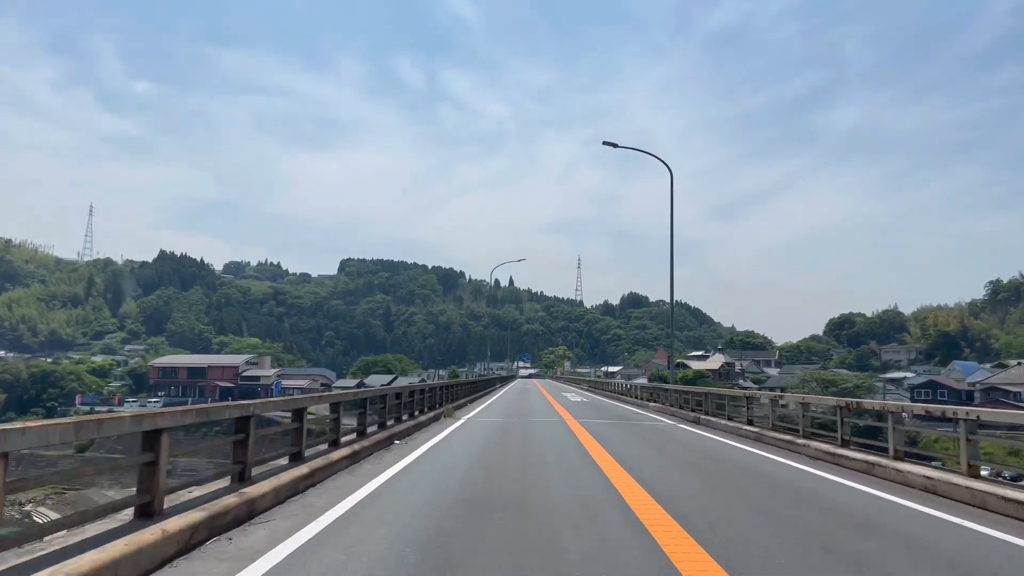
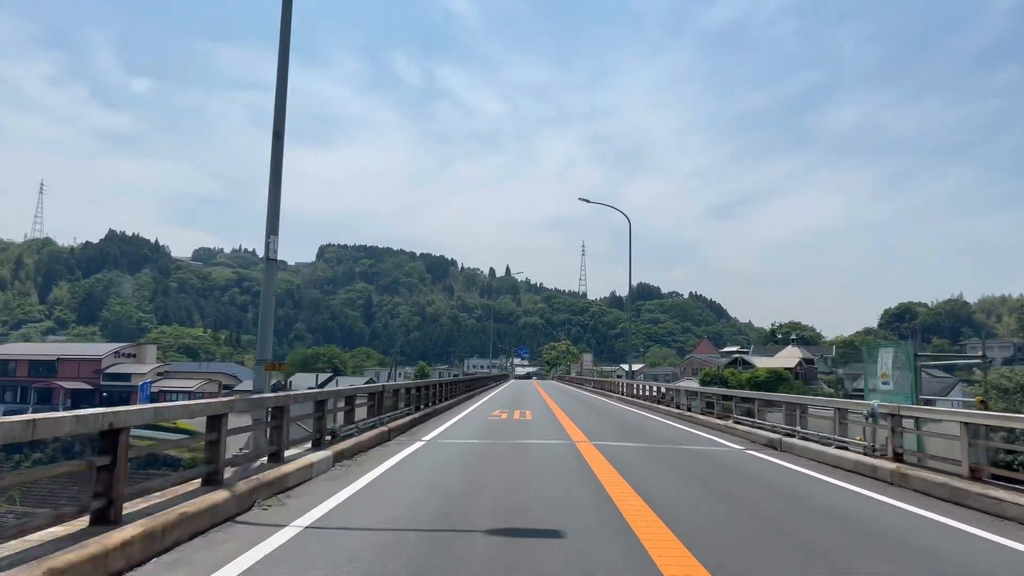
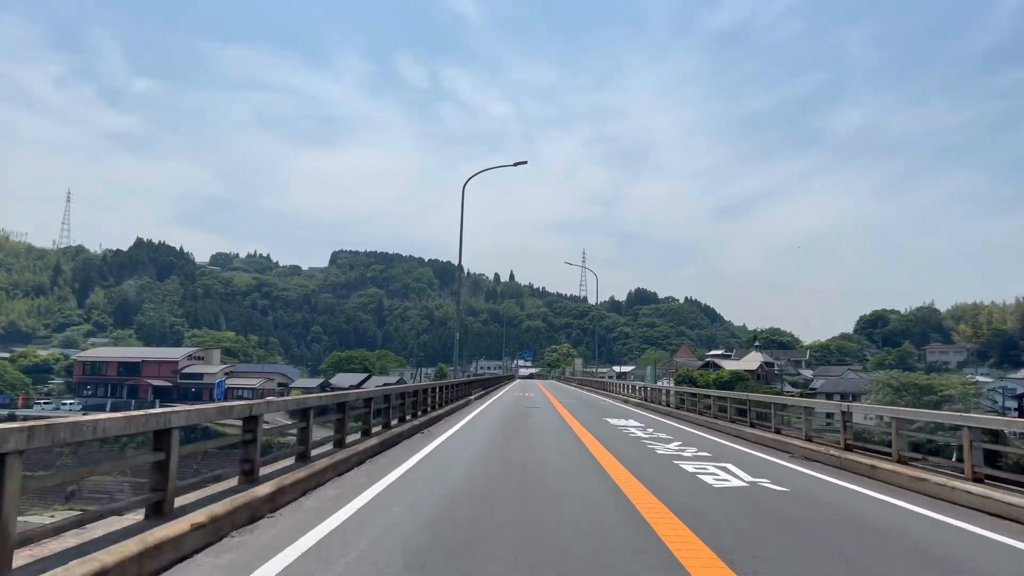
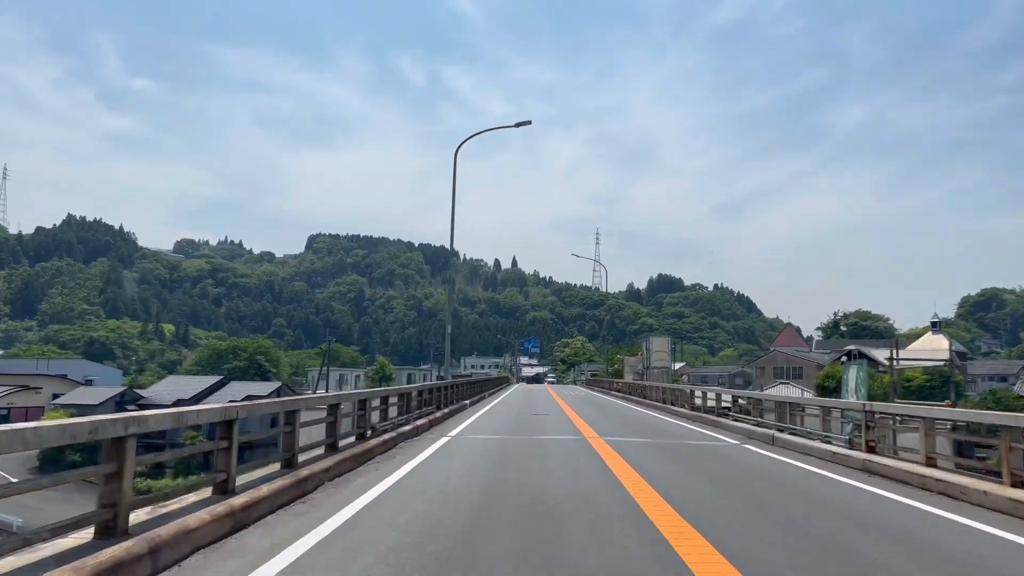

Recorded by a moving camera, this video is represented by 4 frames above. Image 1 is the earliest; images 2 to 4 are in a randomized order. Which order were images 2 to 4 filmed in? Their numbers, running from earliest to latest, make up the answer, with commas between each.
3, 2, 4
